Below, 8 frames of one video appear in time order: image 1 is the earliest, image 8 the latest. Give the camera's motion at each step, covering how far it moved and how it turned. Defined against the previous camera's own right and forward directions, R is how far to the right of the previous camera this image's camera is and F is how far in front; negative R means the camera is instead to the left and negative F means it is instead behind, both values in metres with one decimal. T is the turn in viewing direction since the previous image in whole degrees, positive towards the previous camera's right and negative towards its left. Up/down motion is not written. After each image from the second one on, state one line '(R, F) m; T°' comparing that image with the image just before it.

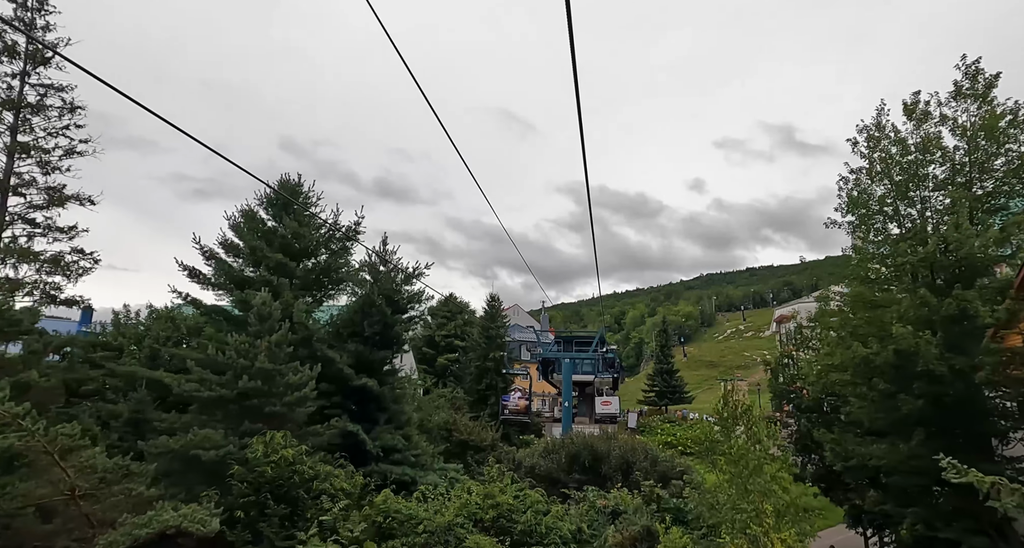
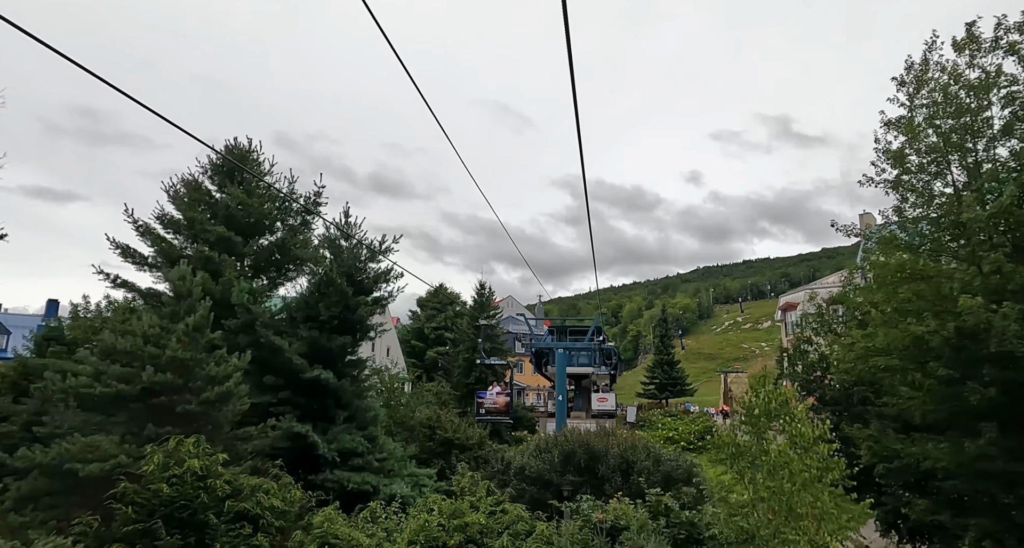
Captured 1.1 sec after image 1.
(+0.4, +2.0) m; 0°
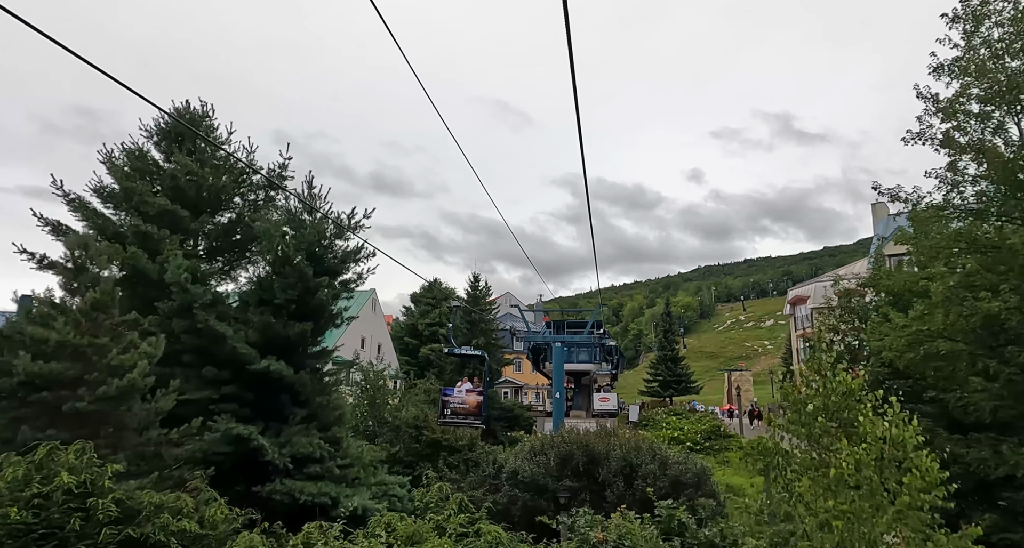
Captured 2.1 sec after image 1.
(+0.3, +1.7) m; 0°
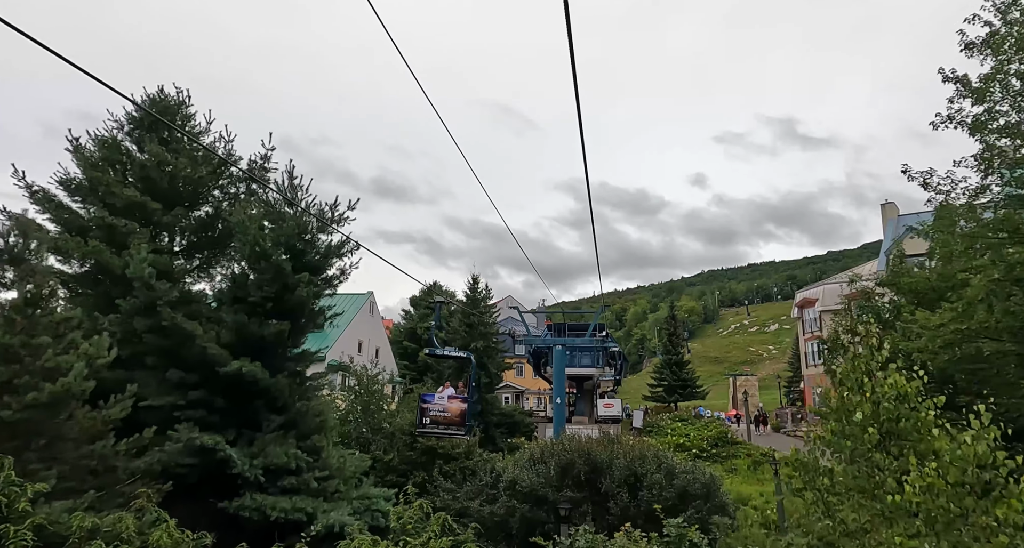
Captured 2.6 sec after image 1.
(+0.2, +0.8) m; 0°
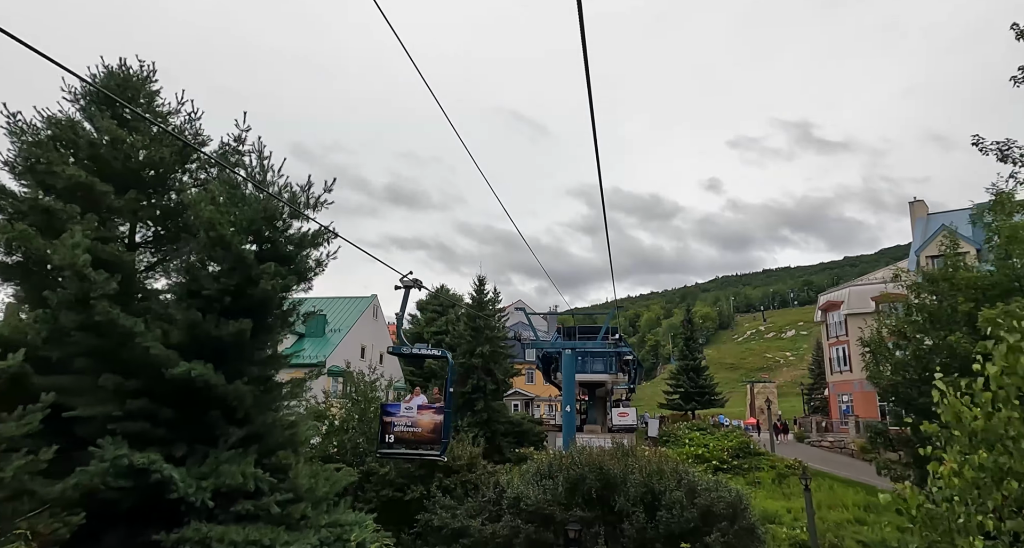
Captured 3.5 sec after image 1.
(+0.2, +1.4) m; -1°
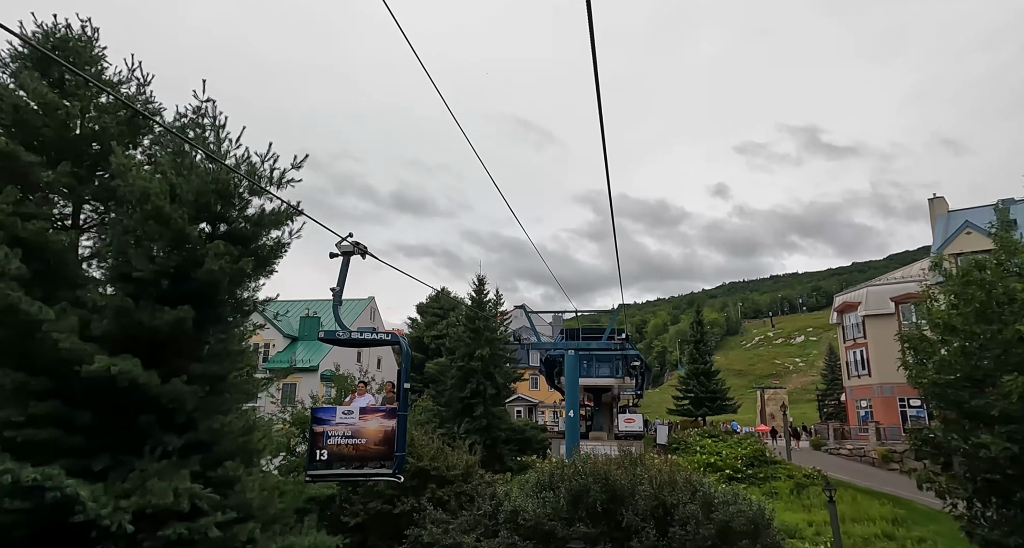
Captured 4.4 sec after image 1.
(+0.2, +1.3) m; -1°
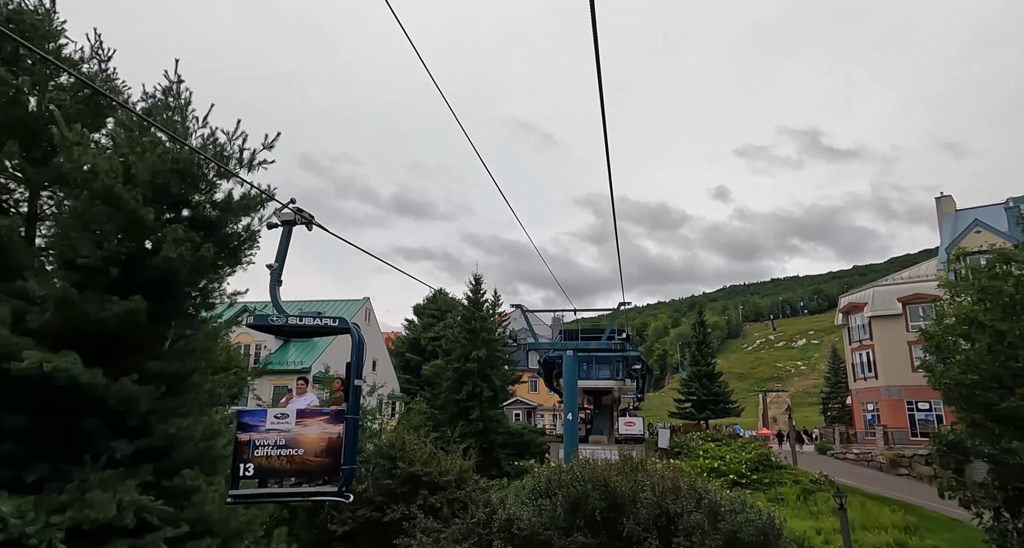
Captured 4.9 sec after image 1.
(+0.1, +0.7) m; 0°
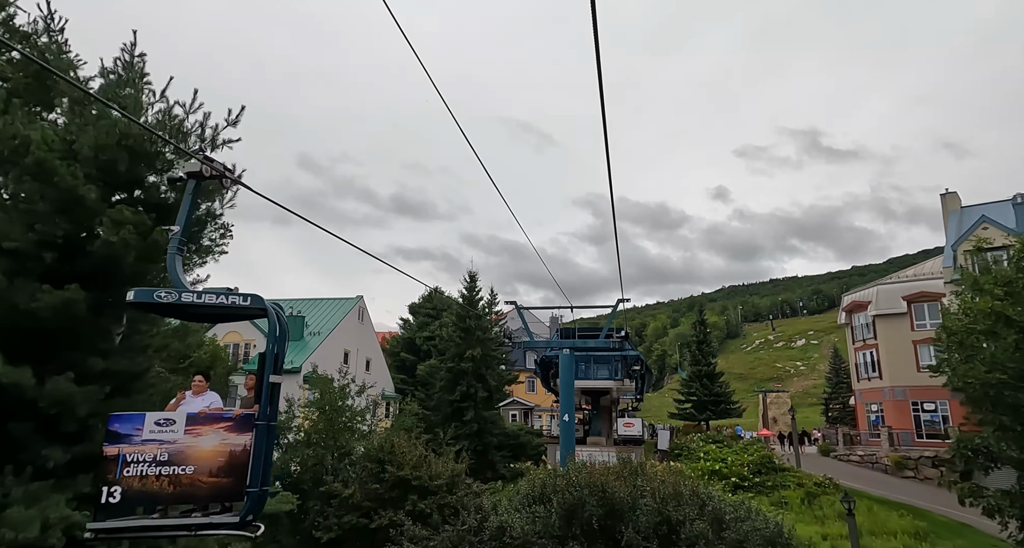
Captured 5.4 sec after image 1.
(+0.1, +0.7) m; 0°
